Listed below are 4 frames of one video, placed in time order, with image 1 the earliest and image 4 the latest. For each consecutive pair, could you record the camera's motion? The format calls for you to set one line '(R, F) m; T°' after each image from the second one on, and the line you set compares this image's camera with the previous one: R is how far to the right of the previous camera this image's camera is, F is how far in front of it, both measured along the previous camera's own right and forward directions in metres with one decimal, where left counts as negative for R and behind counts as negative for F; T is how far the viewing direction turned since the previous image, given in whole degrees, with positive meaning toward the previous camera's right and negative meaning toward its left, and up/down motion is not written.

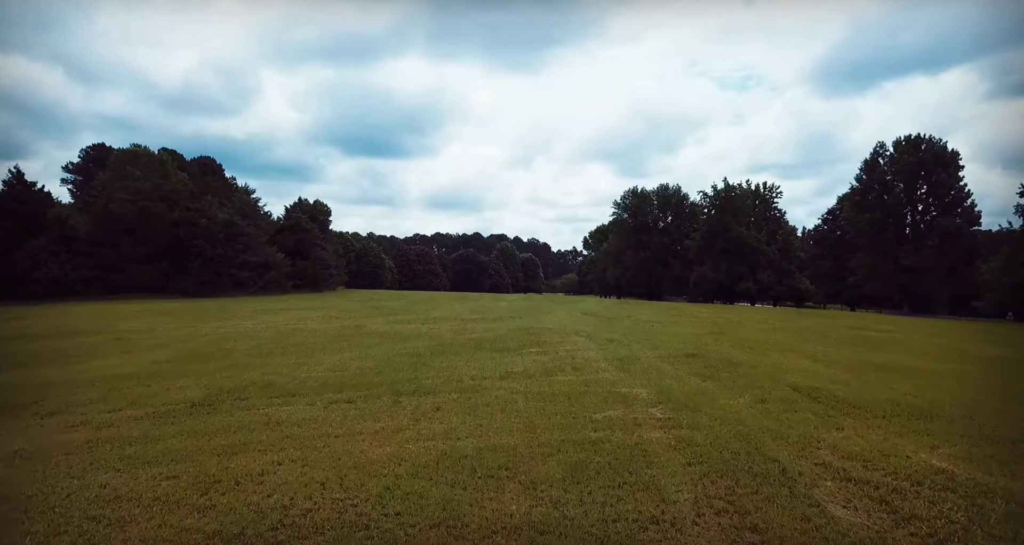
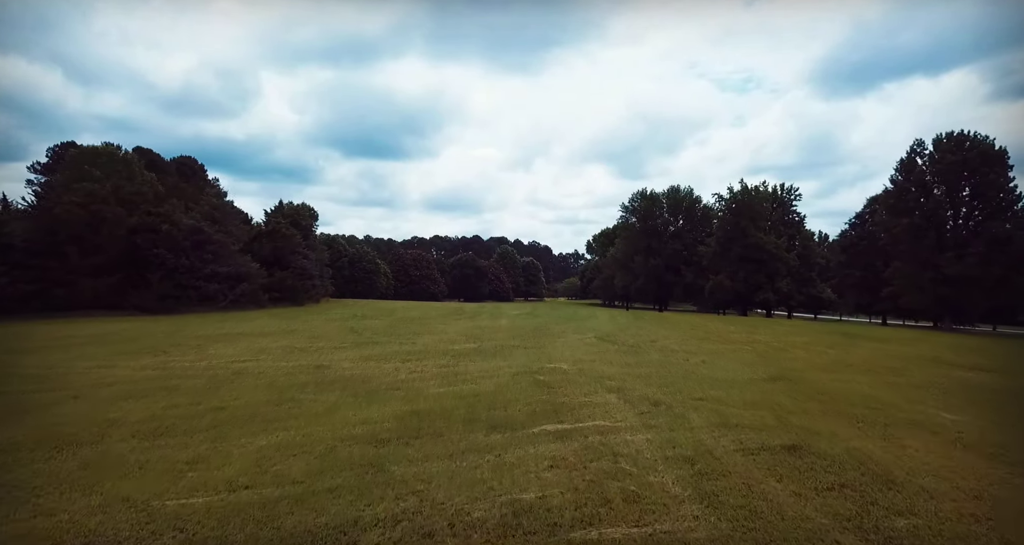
(-0.1, +2.9) m; 0°
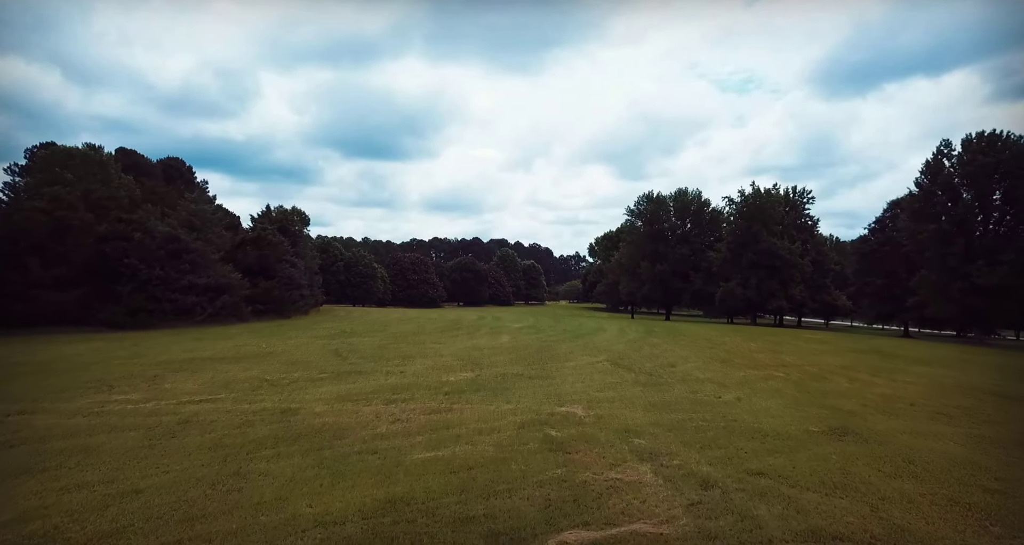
(-0.1, +1.7) m; 0°
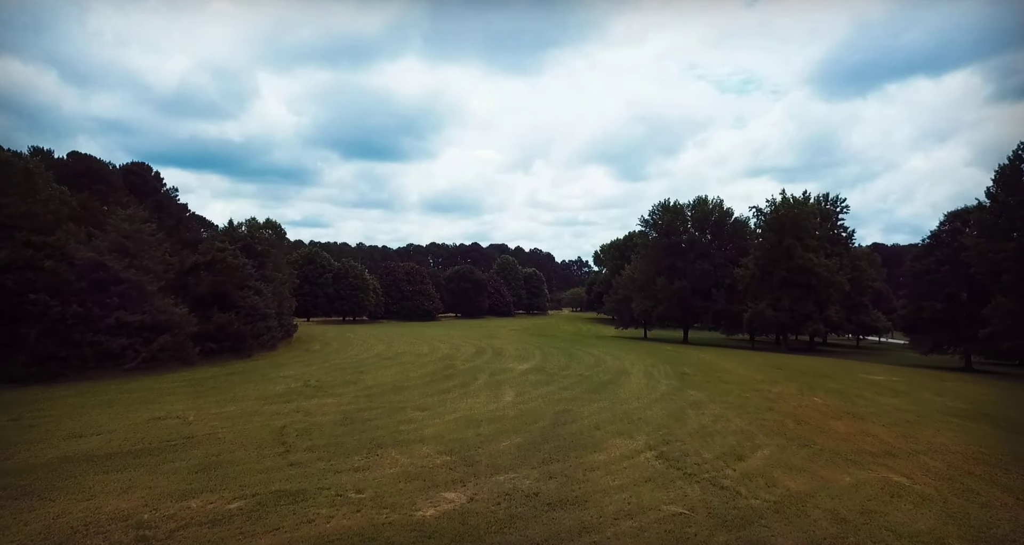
(-0.1, +4.1) m; 0°
